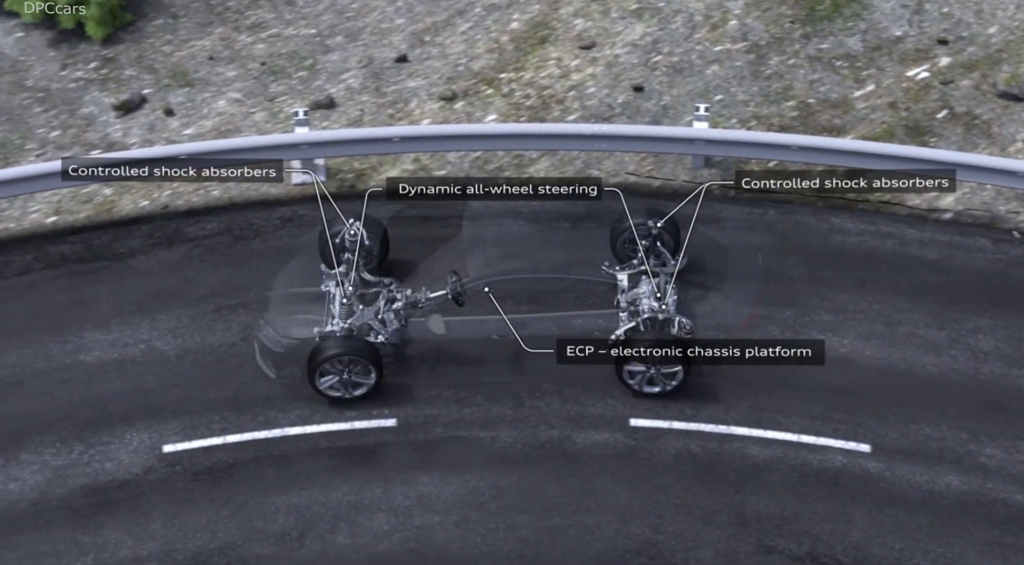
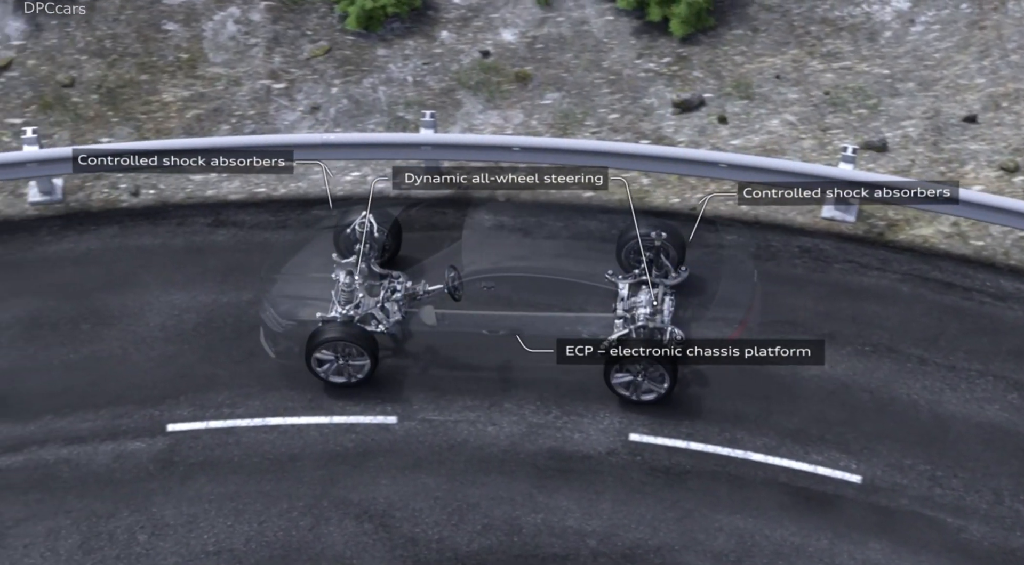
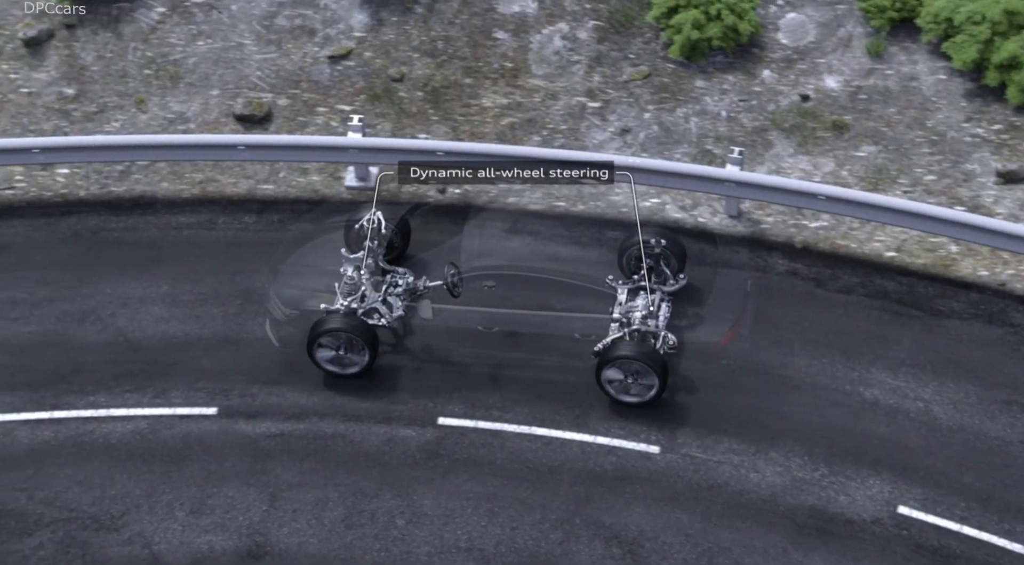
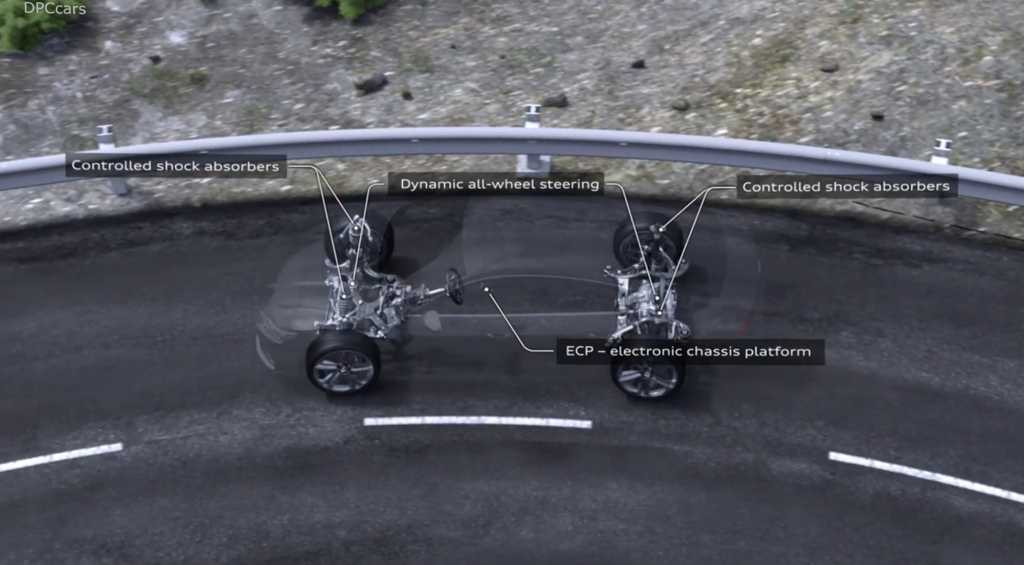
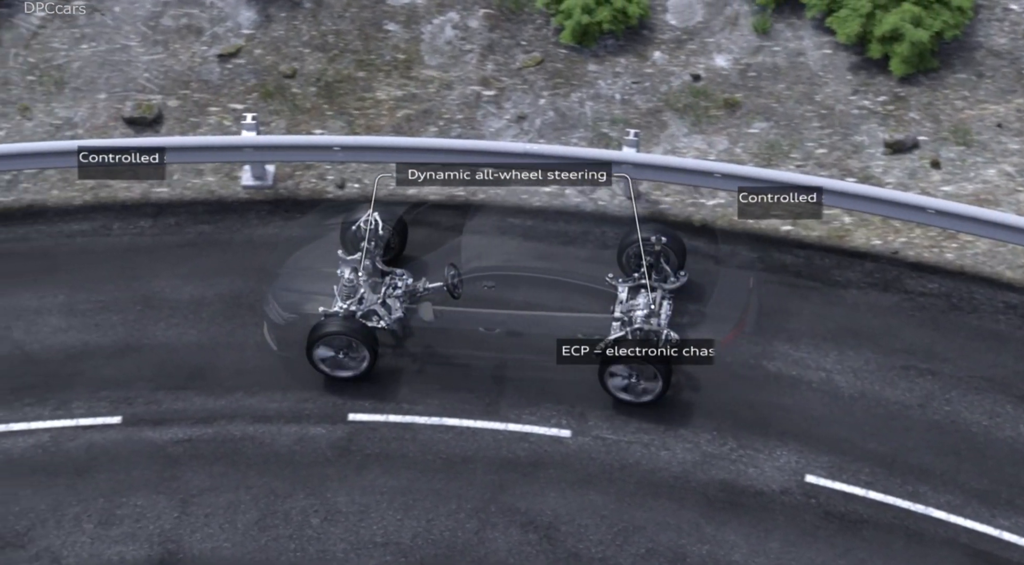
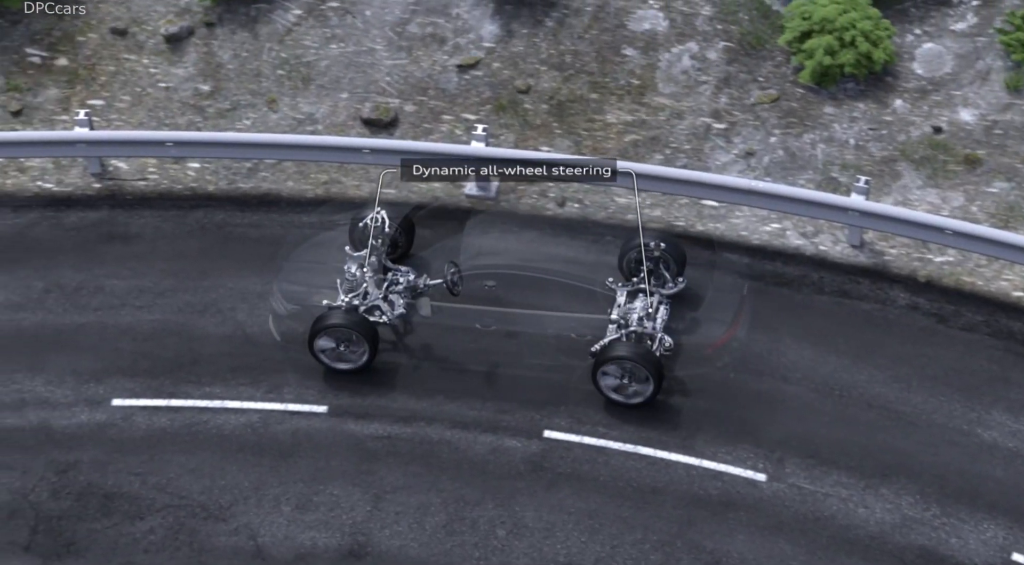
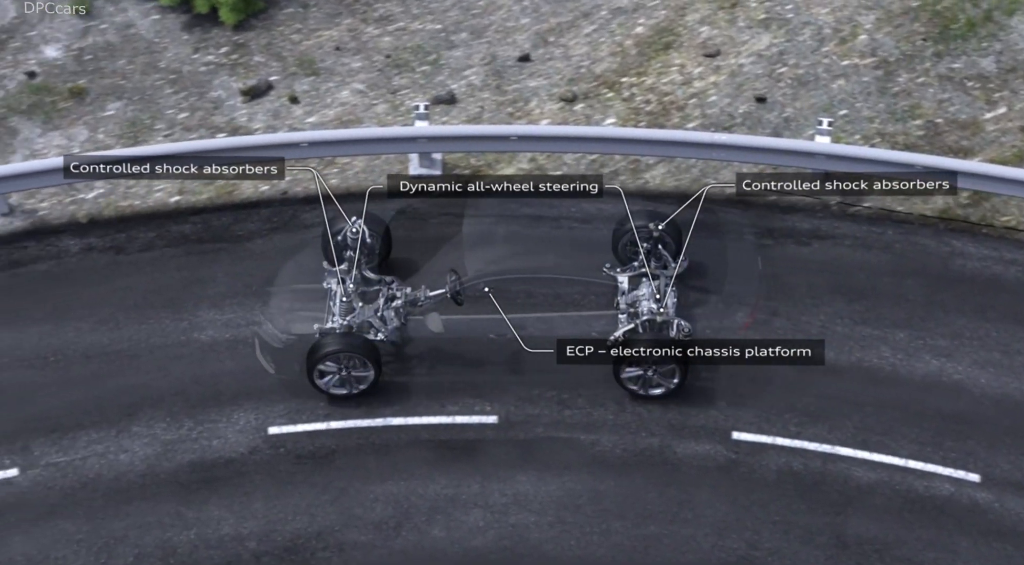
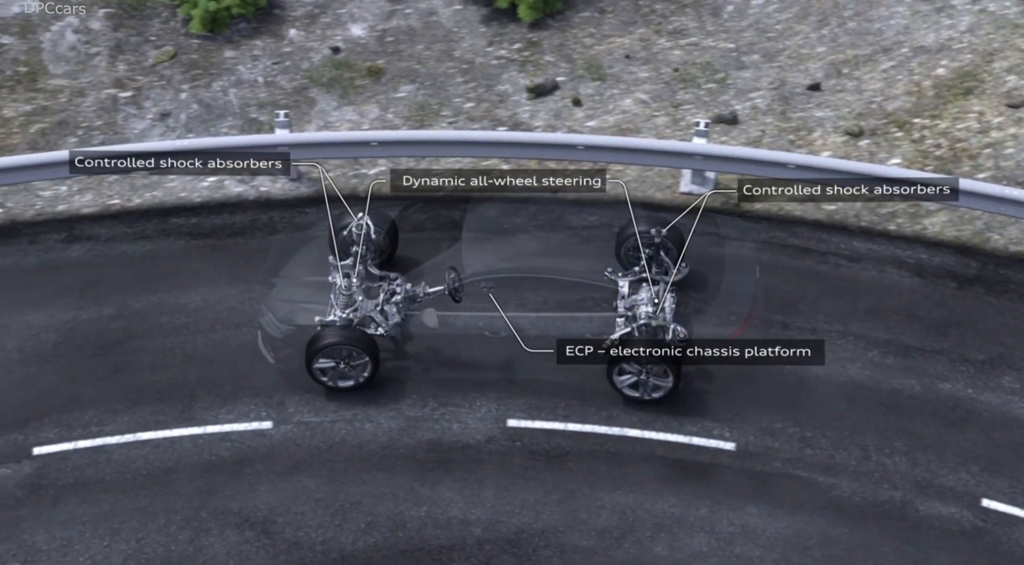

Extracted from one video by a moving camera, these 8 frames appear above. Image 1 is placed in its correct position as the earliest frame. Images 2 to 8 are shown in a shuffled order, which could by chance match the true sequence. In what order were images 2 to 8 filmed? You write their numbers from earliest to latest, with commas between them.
7, 4, 8, 2, 5, 3, 6
